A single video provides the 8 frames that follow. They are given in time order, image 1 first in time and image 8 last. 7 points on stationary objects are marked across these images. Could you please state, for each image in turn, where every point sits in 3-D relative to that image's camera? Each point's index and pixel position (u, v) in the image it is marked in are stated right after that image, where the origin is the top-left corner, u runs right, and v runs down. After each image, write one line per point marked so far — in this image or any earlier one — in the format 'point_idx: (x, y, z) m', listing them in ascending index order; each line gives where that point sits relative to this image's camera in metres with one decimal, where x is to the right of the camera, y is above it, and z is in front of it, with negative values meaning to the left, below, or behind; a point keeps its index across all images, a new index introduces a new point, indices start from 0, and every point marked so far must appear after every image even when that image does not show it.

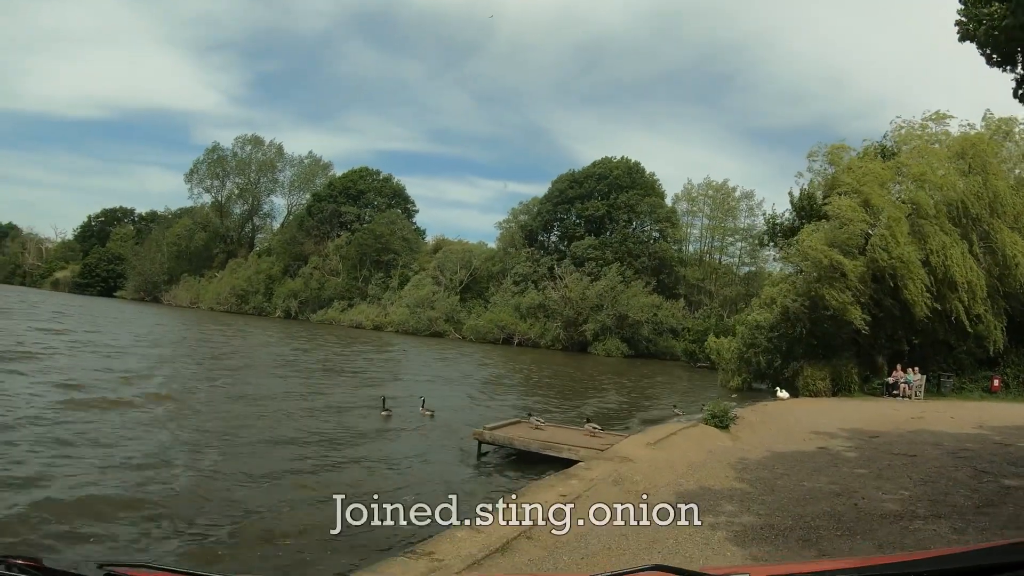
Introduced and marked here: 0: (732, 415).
0: (+5.5, -3.2, +17.4) m
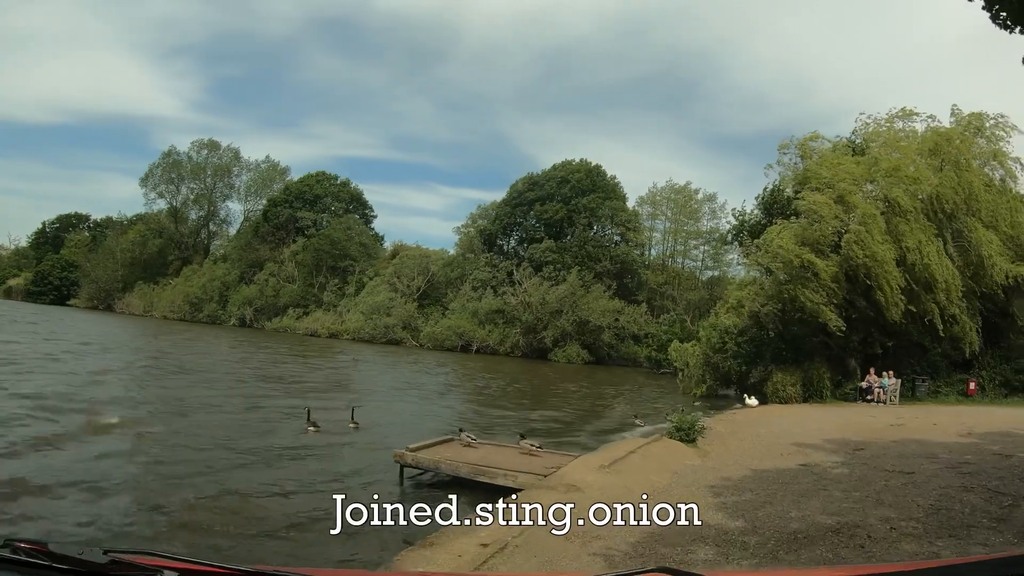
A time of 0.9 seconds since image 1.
0: (+4.2, -3.1, +15.4) m
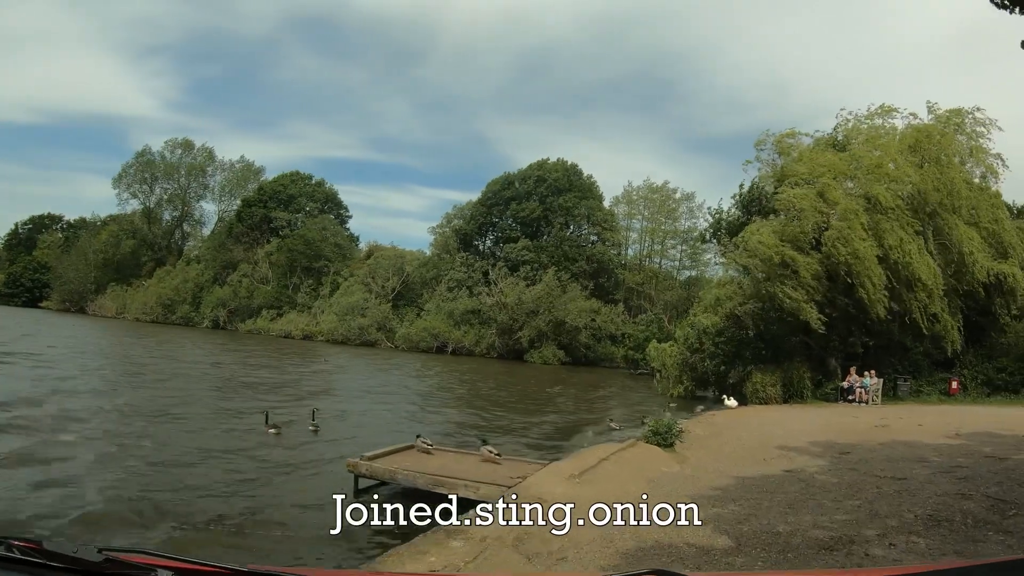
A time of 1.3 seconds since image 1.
0: (+3.5, -3.0, +14.5) m
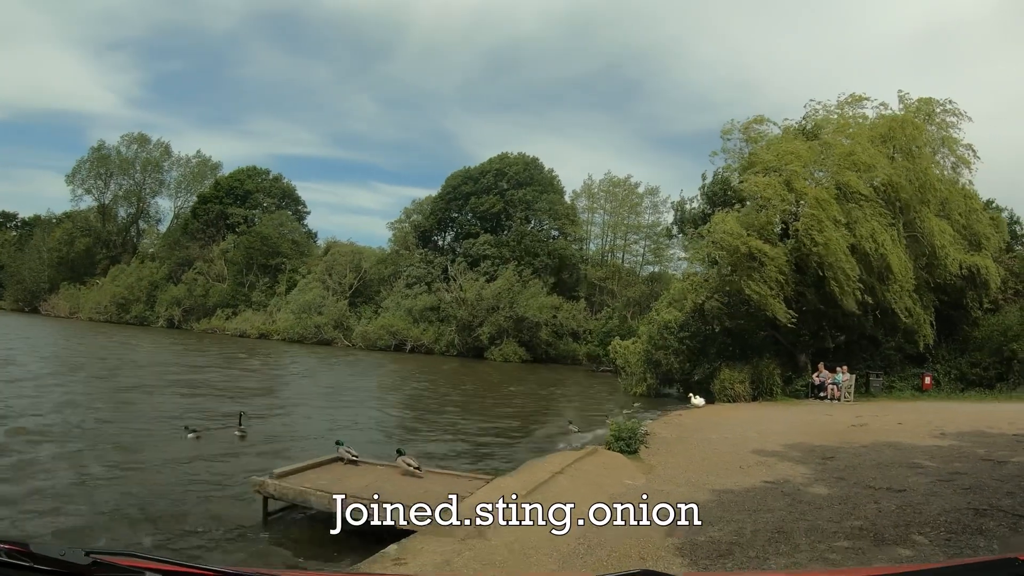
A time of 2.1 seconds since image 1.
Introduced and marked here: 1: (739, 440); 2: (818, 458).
0: (+2.4, -2.8, +12.9) m
1: (+4.8, -3.2, +14.5) m
2: (+5.3, -3.0, +11.9) m
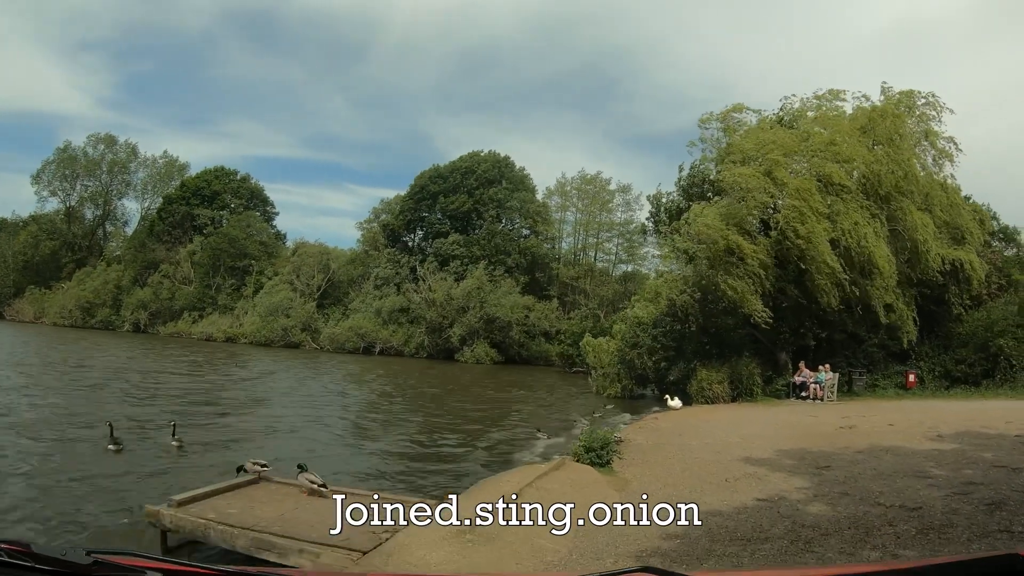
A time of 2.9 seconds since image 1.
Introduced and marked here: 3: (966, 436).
0: (+1.7, -2.6, +11.5) m
1: (+4.0, -3.0, +13.1) m
2: (+4.6, -2.8, +10.6) m
3: (+9.2, -3.0, +13.9) m
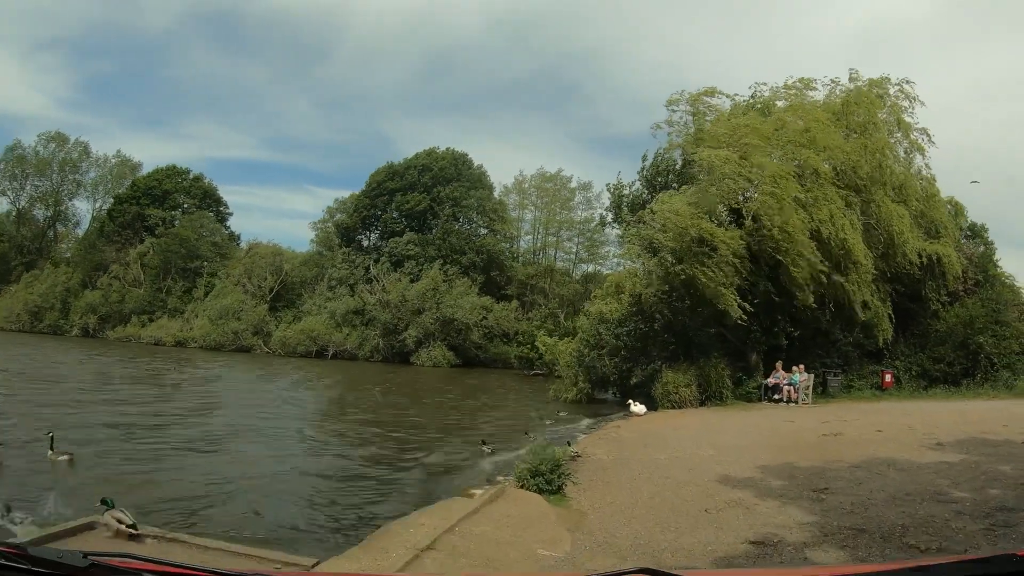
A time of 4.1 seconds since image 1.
0: (+0.8, -2.4, +9.4) m
1: (+3.0, -2.8, +11.2) m
2: (+3.7, -2.5, +8.7) m
3: (+8.1, -2.8, +12.2) m
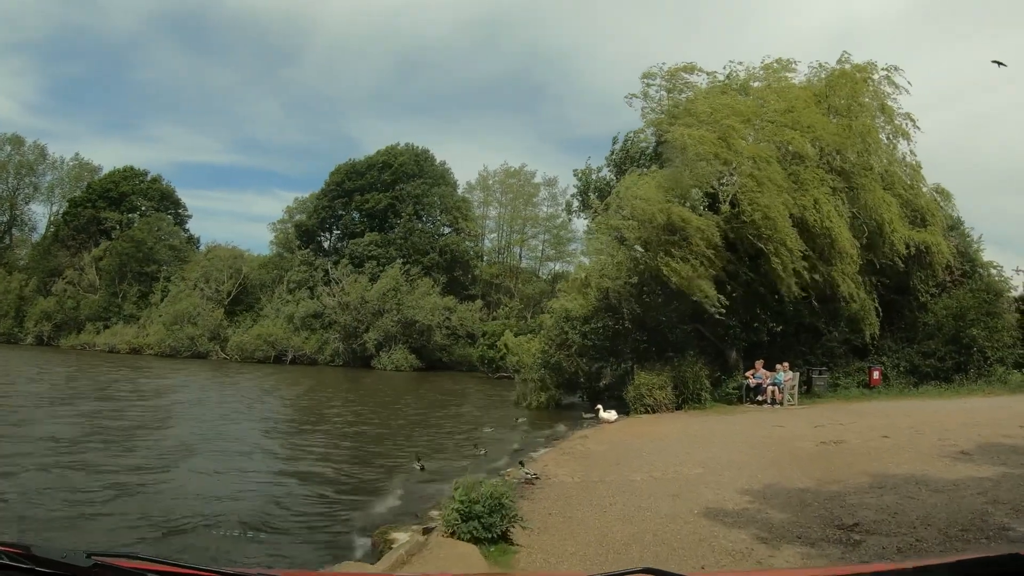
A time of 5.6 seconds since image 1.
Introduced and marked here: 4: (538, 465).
0: (+0.1, -2.1, +7.3) m
1: (+2.2, -2.6, +9.1) m
2: (+3.1, -2.3, +6.6) m
3: (+7.3, -2.5, +10.4) m
4: (+0.5, -2.8, +11.3) m
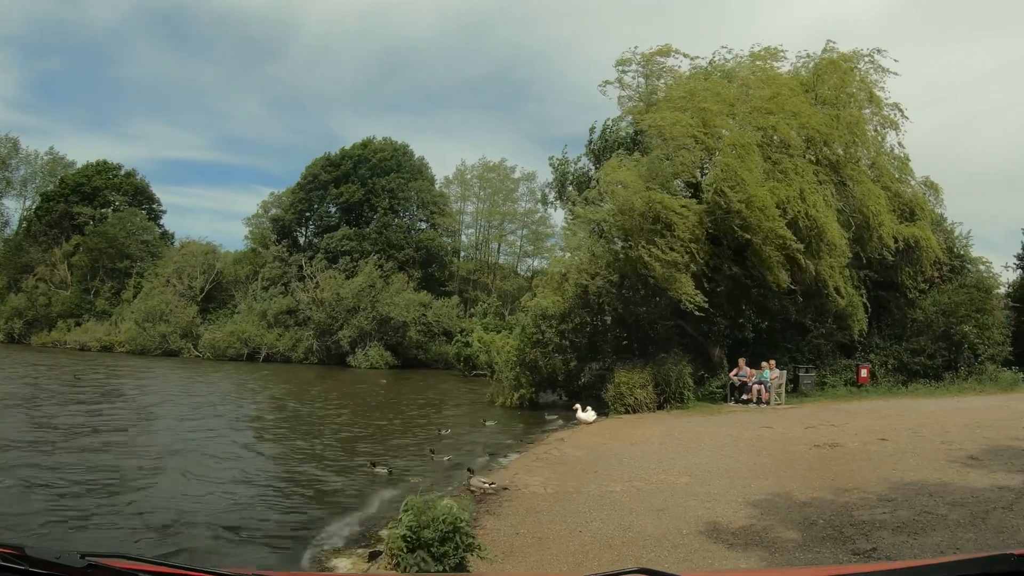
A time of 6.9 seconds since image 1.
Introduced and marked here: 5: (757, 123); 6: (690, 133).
0: (-0.3, -2.0, +6.2) m
1: (+1.8, -2.4, +8.2) m
2: (+2.7, -2.2, +5.7) m
3: (+6.8, -2.4, +9.6) m
4: (0.0, -2.7, +10.3) m
5: (+7.1, +4.8, +19.9) m
6: (+5.0, +4.3, +19.4) m
